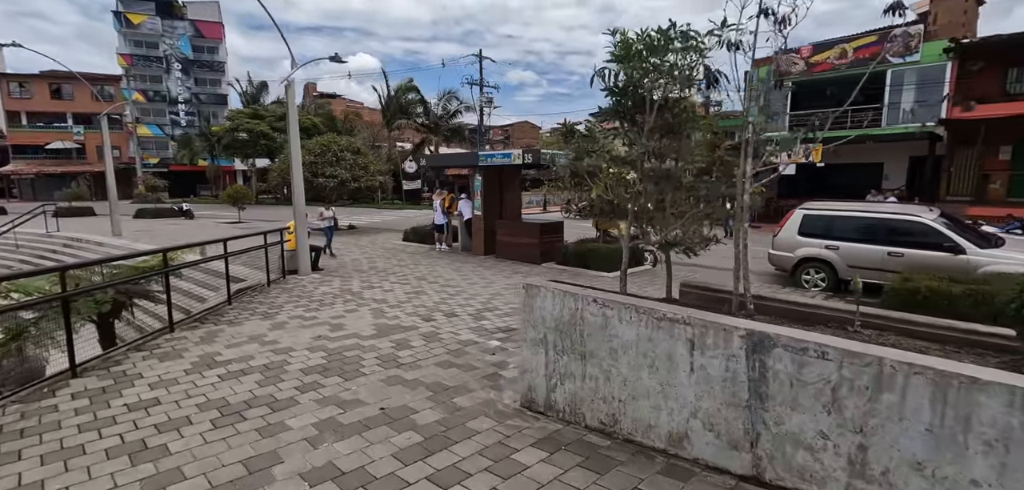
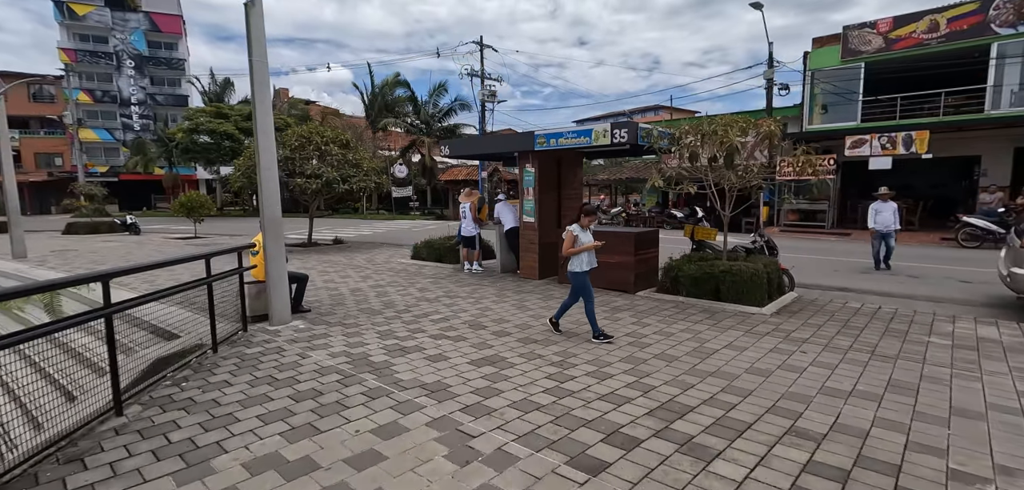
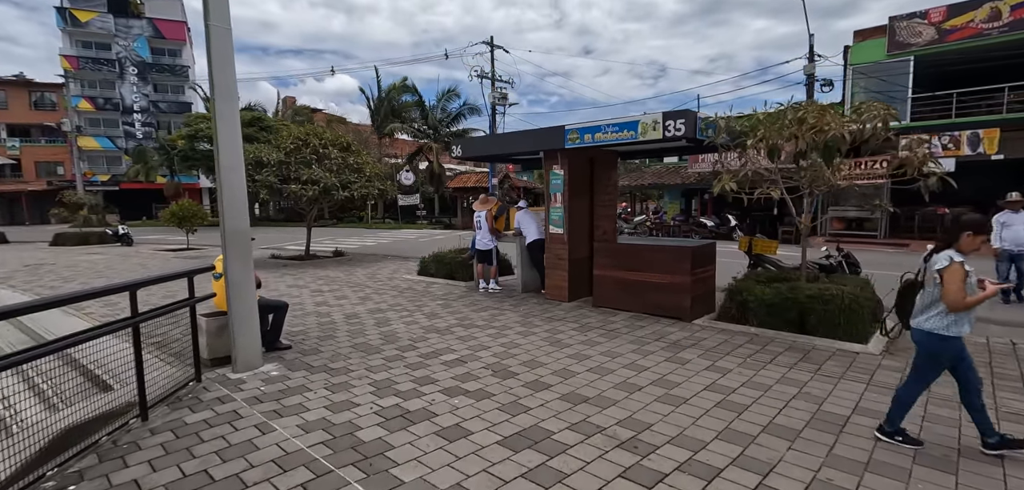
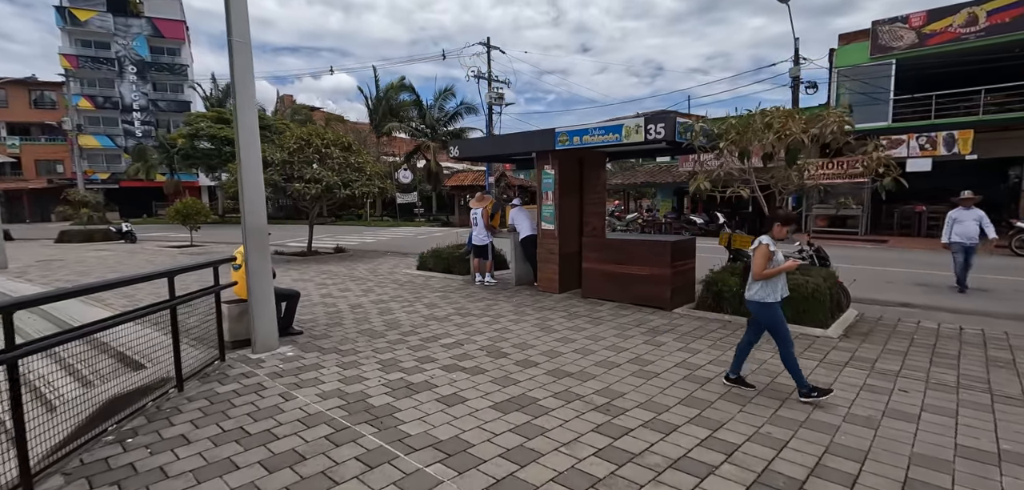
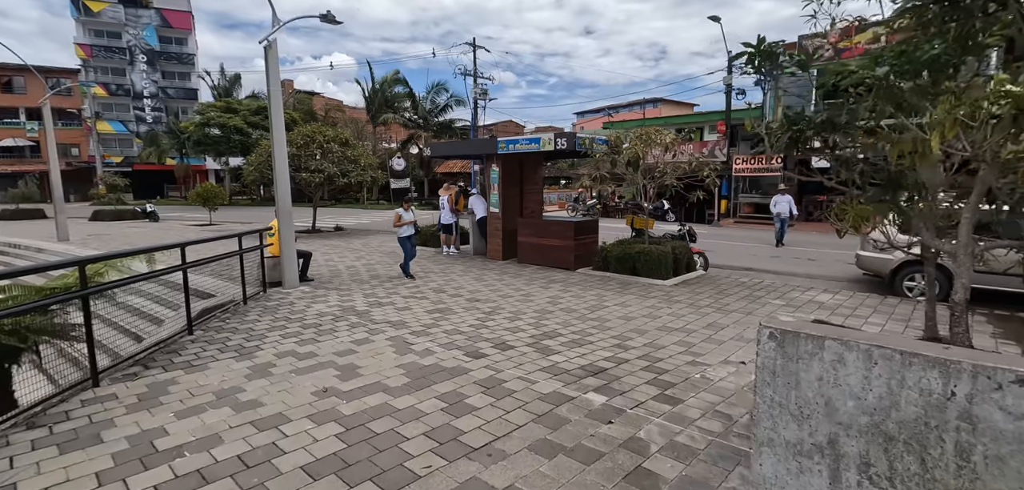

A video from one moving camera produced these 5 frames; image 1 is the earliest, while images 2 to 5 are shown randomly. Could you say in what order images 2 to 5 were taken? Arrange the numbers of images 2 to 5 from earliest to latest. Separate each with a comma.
5, 2, 4, 3
